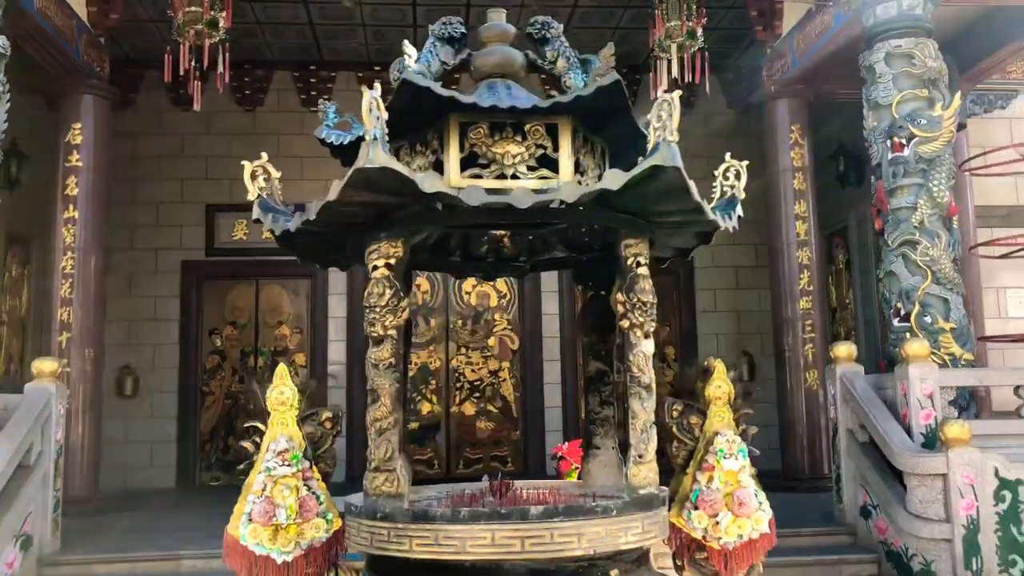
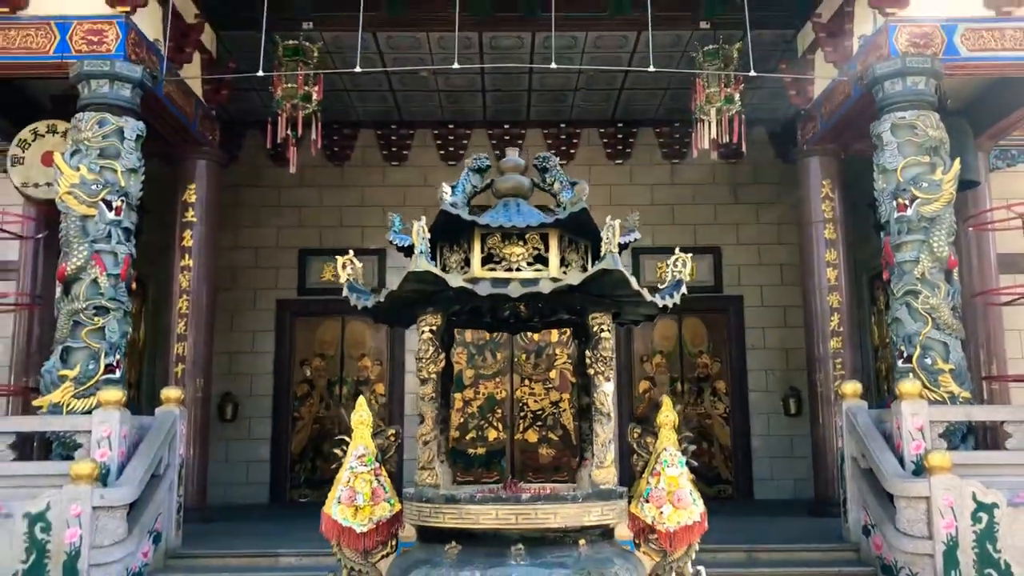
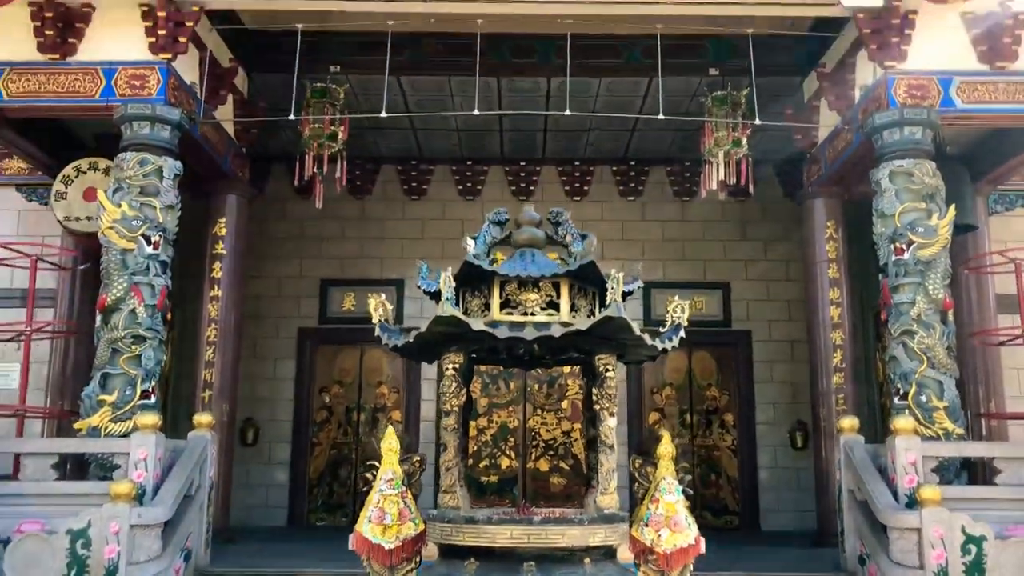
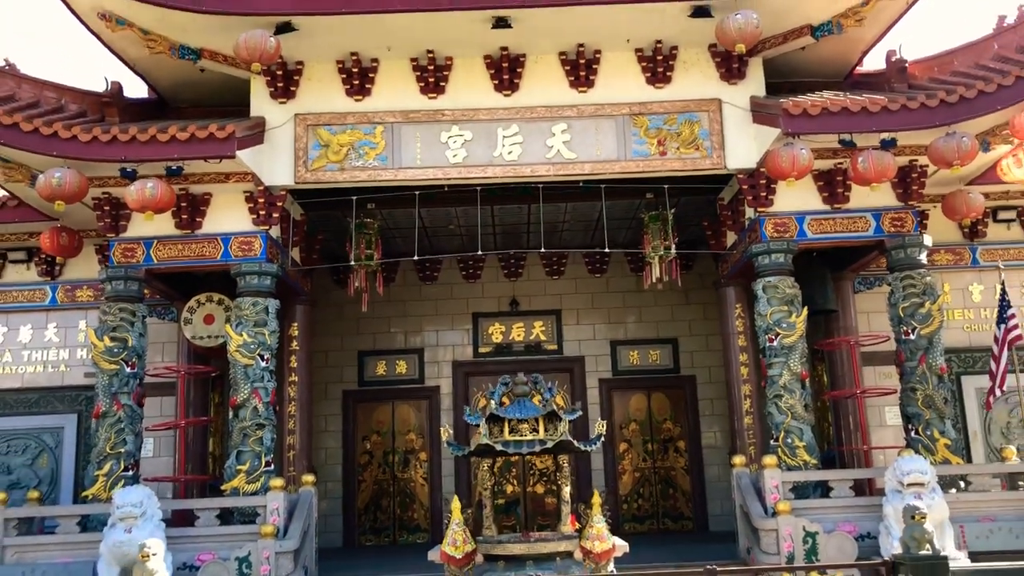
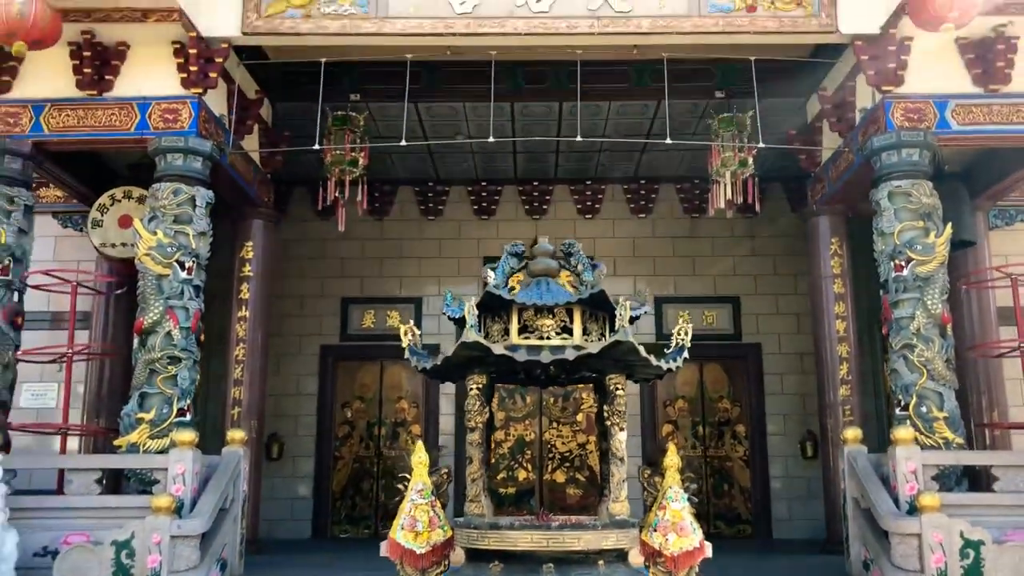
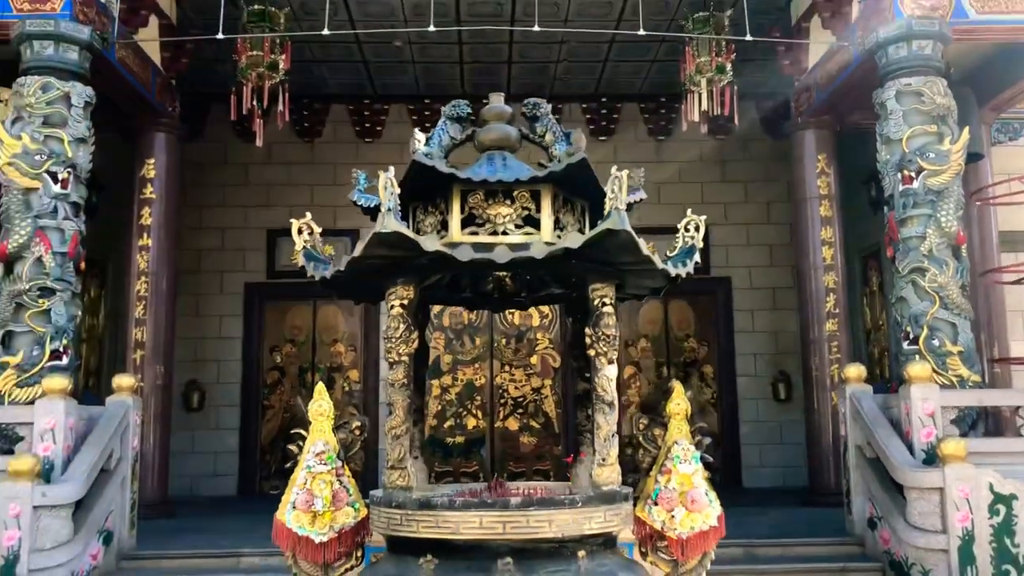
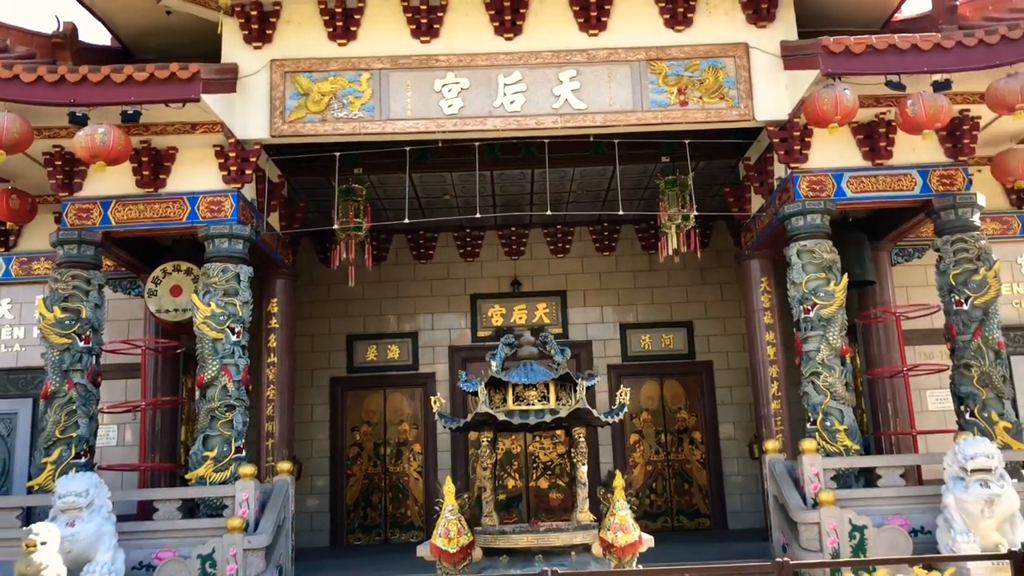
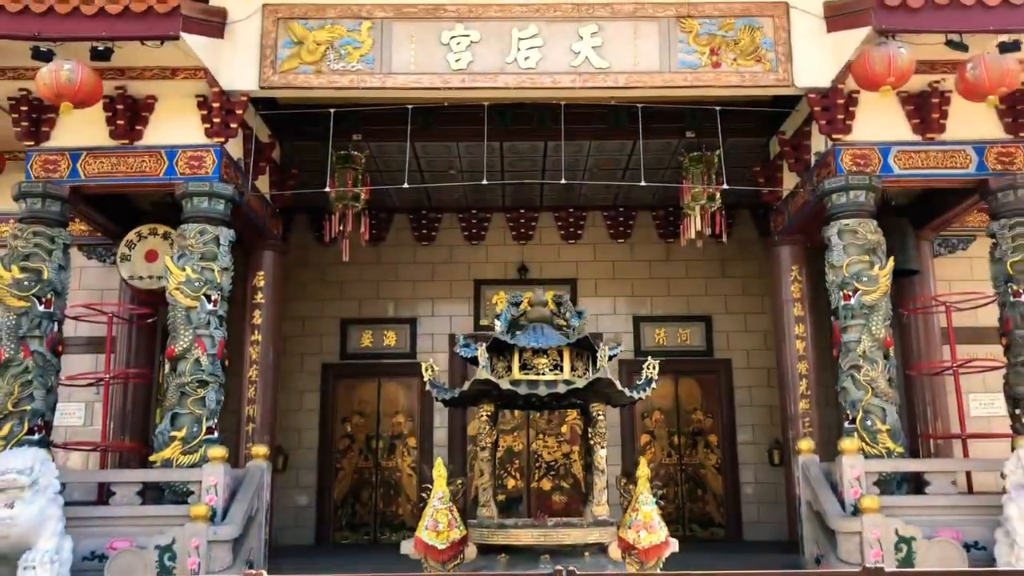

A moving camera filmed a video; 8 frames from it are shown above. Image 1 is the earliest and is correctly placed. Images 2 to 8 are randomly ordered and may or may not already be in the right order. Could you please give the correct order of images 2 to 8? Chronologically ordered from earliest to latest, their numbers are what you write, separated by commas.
6, 2, 3, 5, 8, 7, 4
